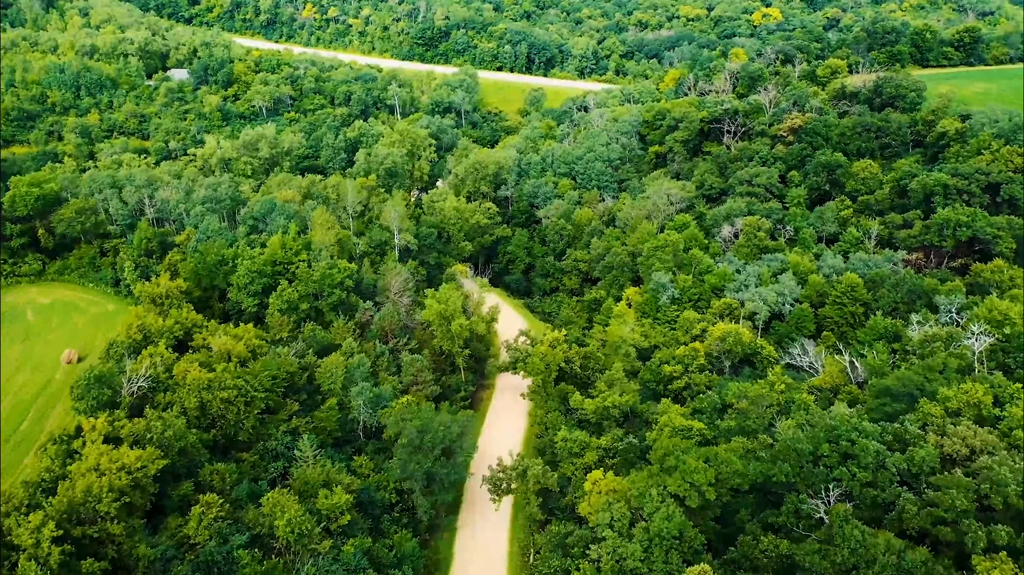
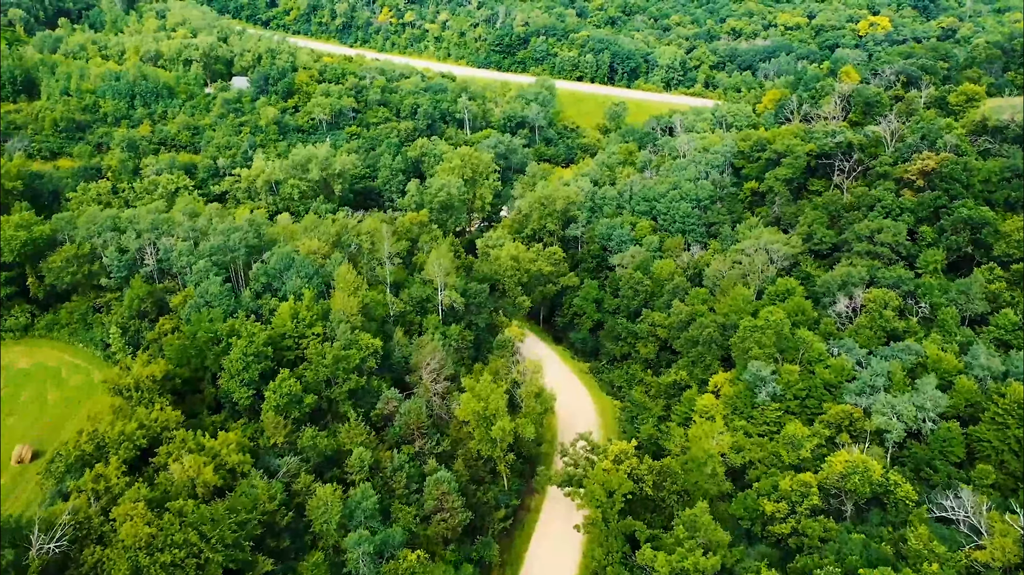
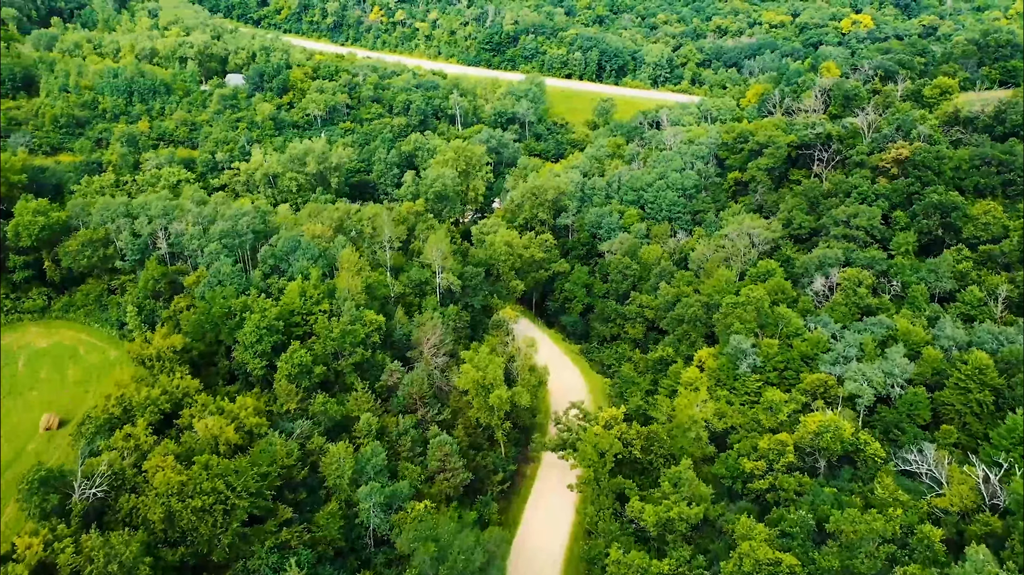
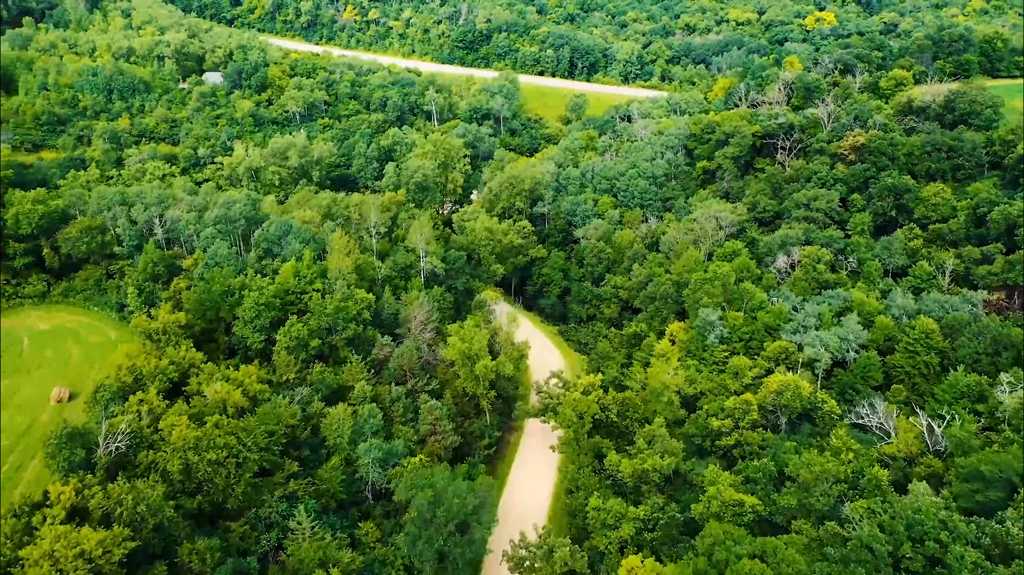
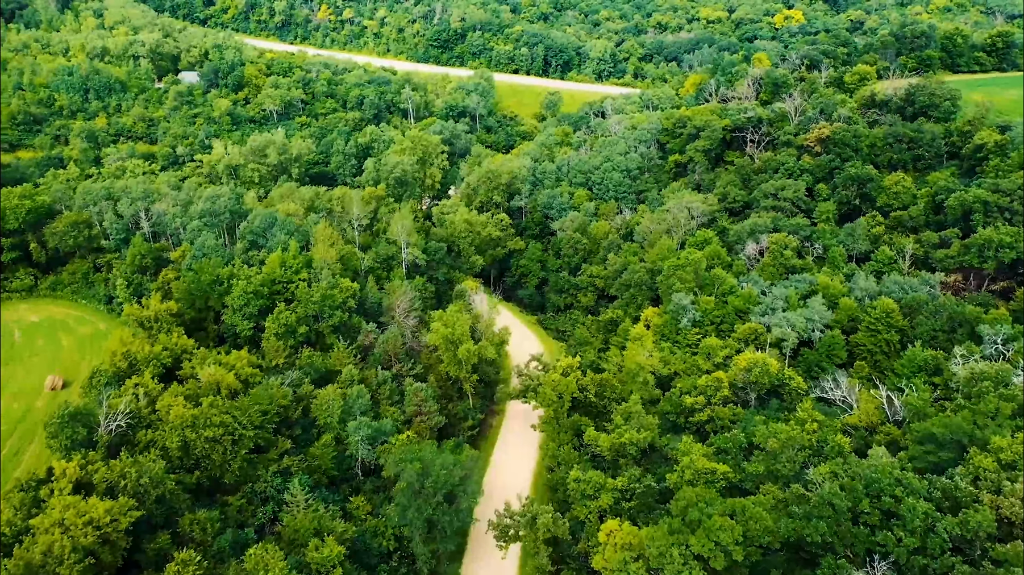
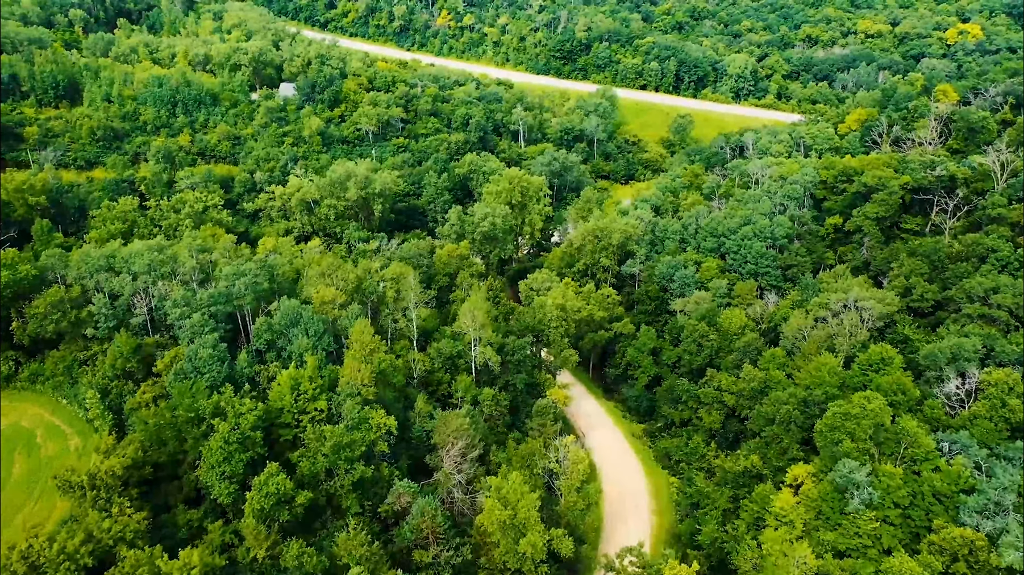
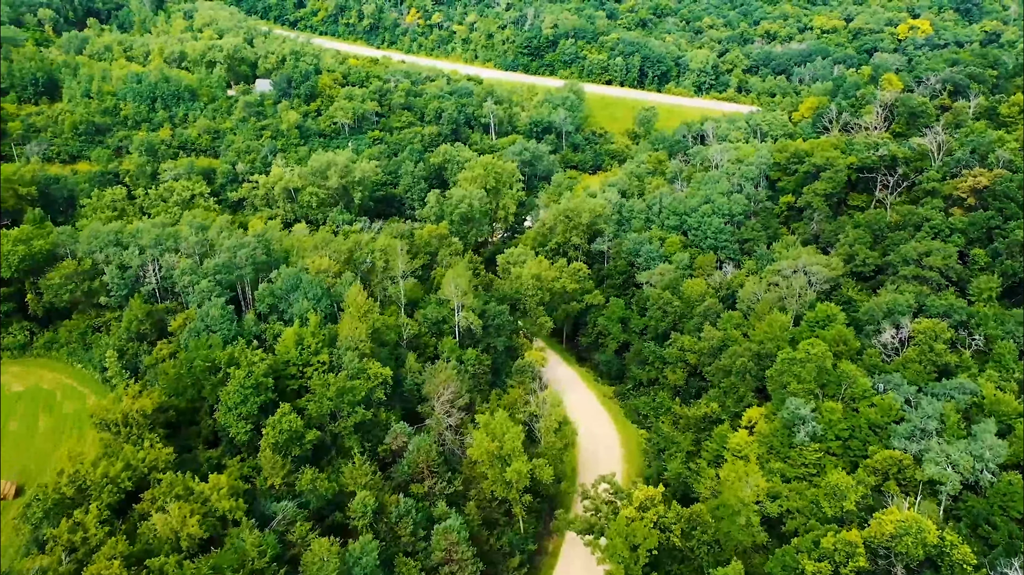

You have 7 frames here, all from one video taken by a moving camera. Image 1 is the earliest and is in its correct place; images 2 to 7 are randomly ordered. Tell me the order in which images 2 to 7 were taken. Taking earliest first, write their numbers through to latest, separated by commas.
5, 4, 3, 2, 7, 6
